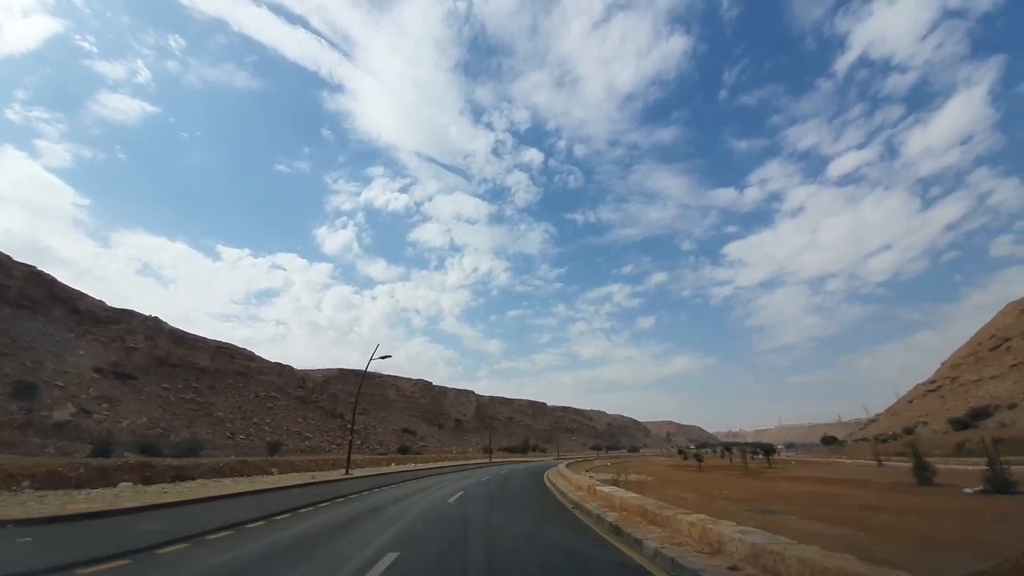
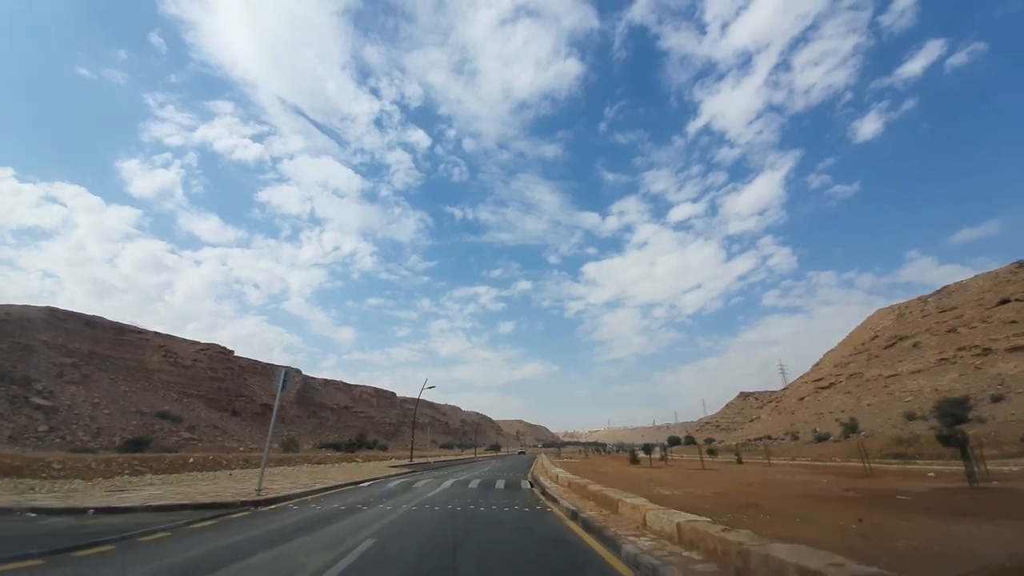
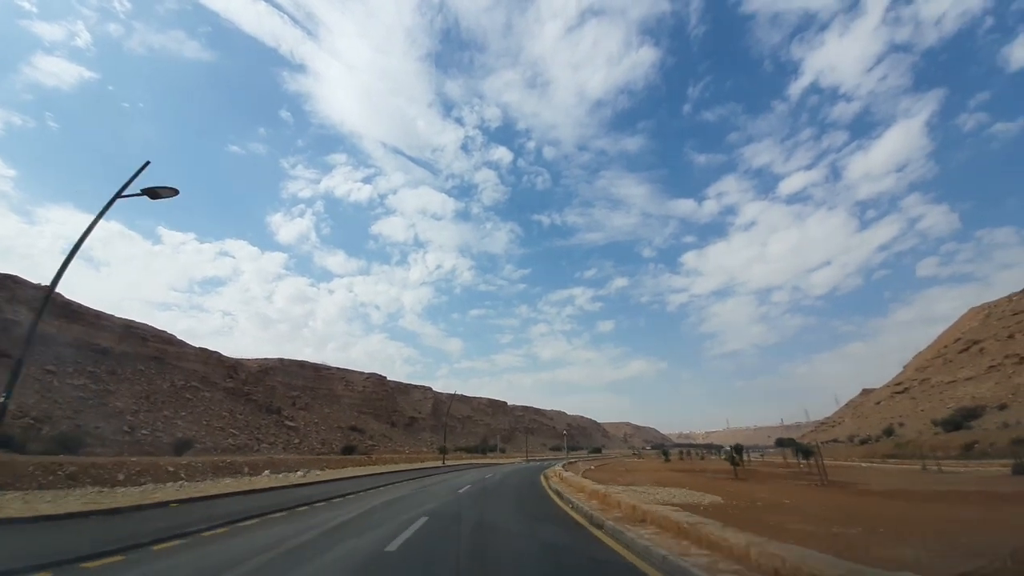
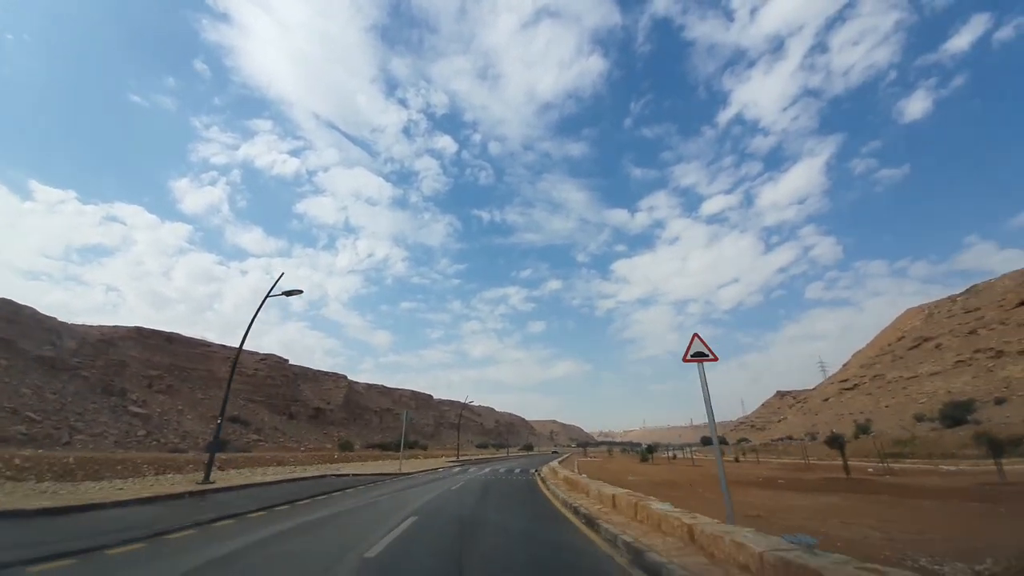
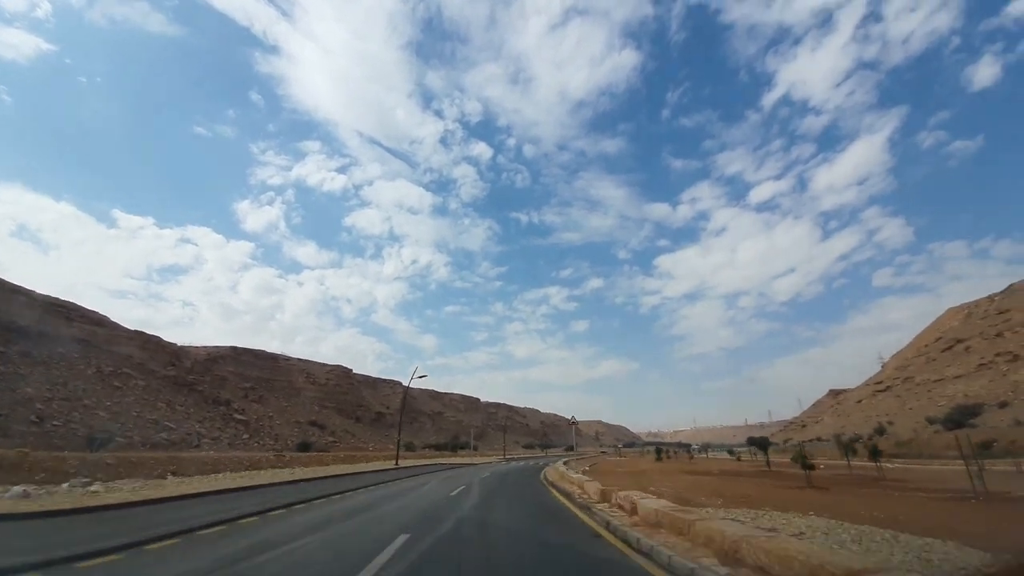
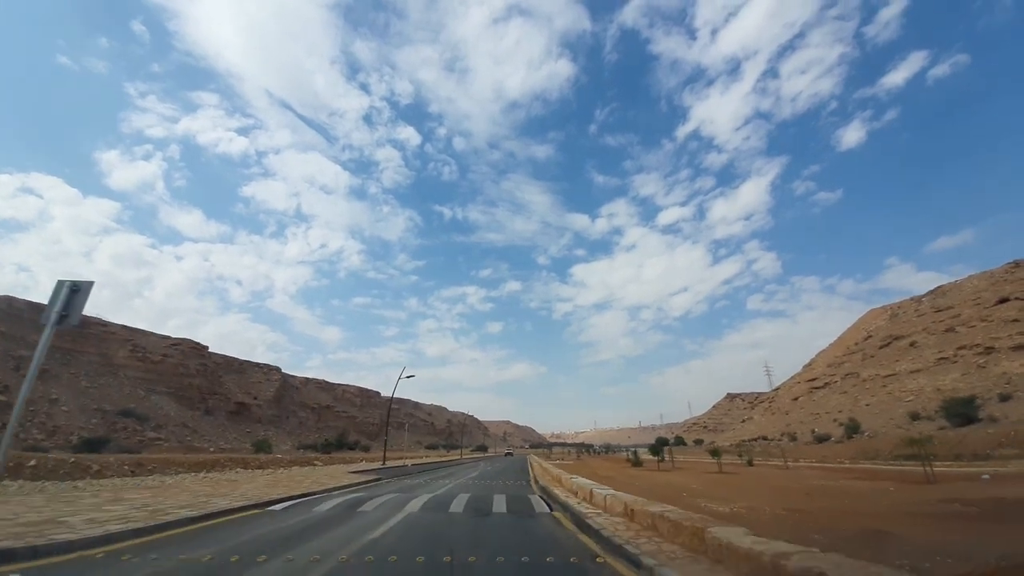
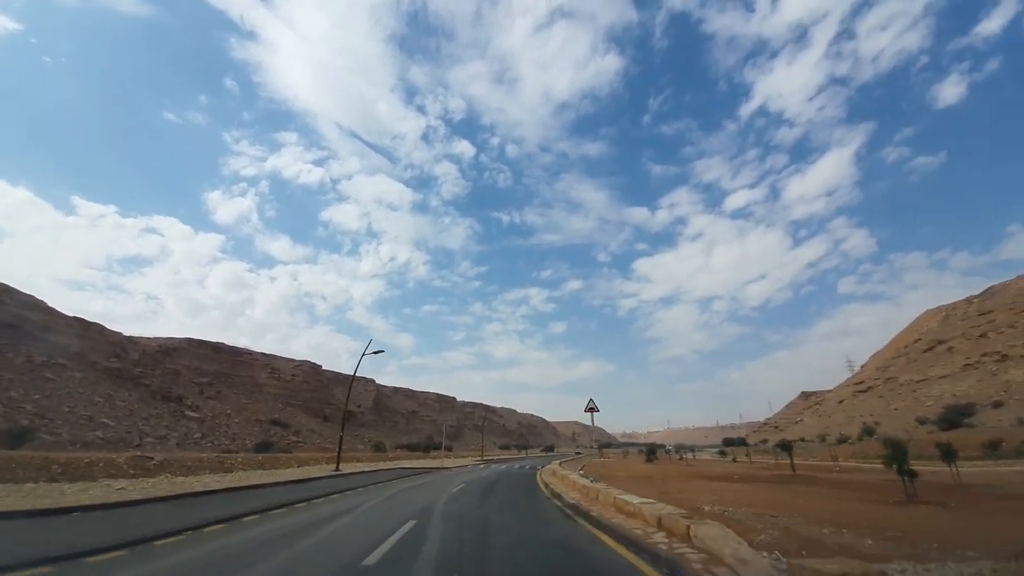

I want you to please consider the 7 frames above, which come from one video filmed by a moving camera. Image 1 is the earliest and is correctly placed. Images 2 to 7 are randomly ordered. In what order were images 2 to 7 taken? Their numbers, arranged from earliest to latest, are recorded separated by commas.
3, 5, 7, 4, 2, 6
